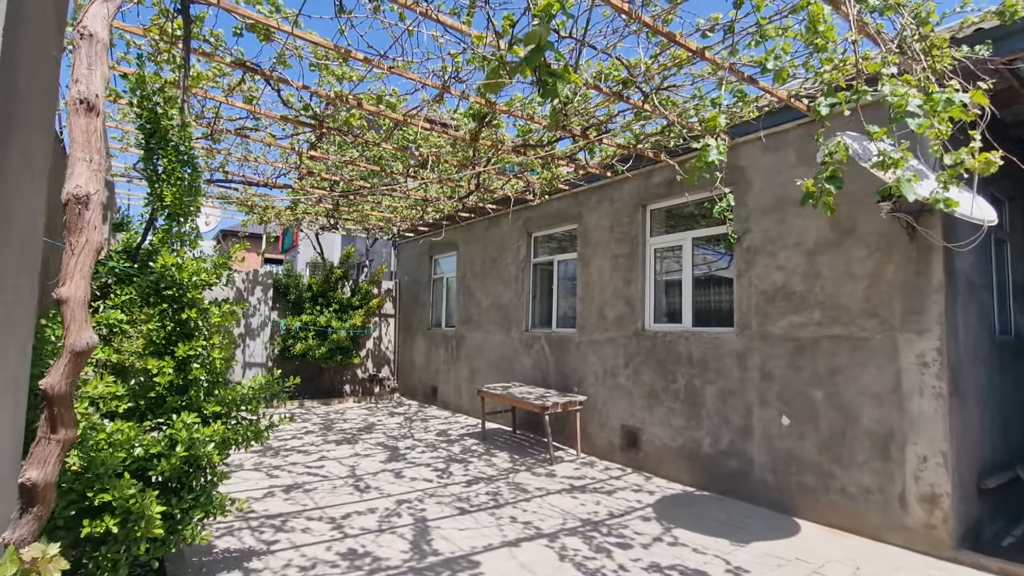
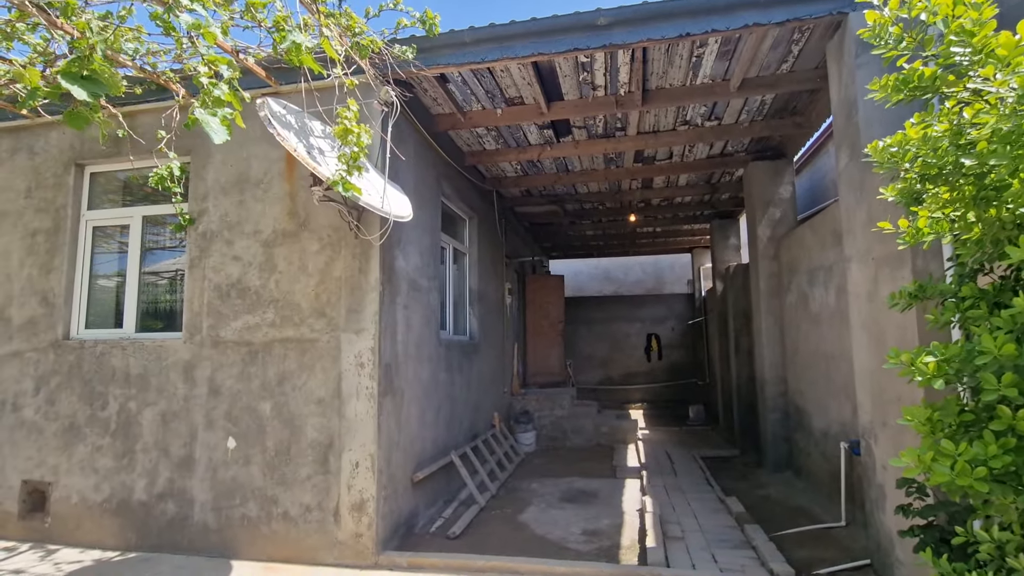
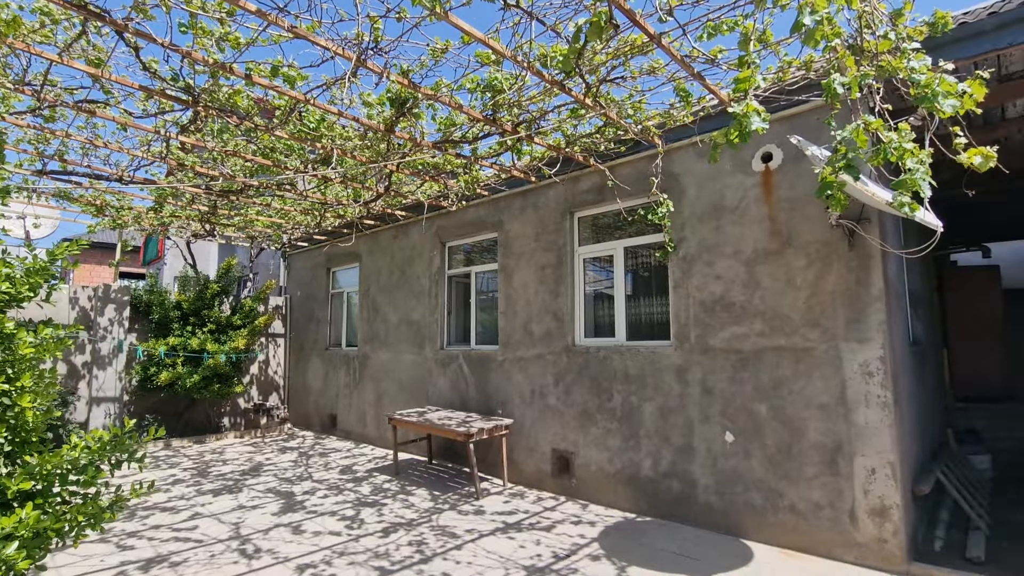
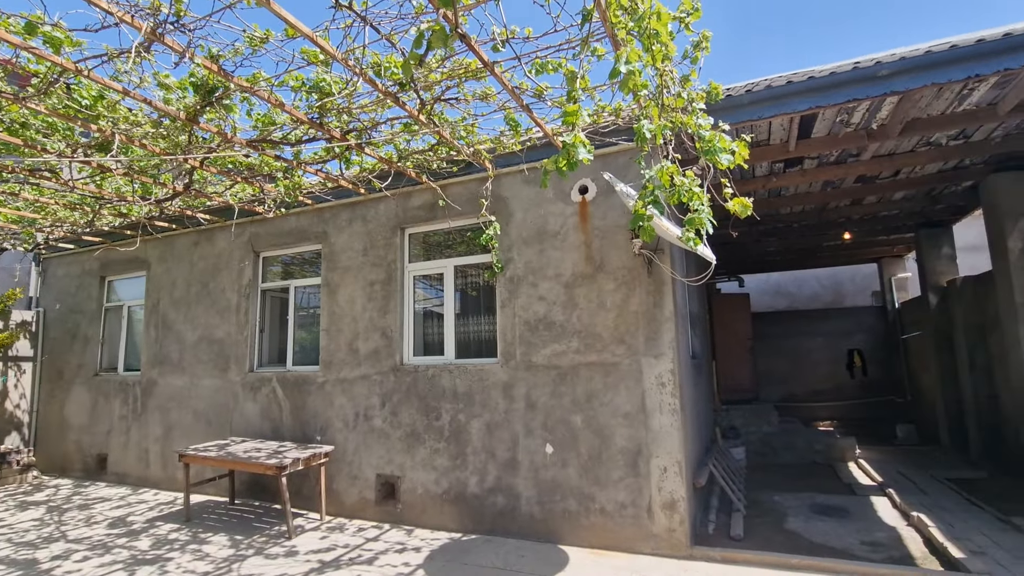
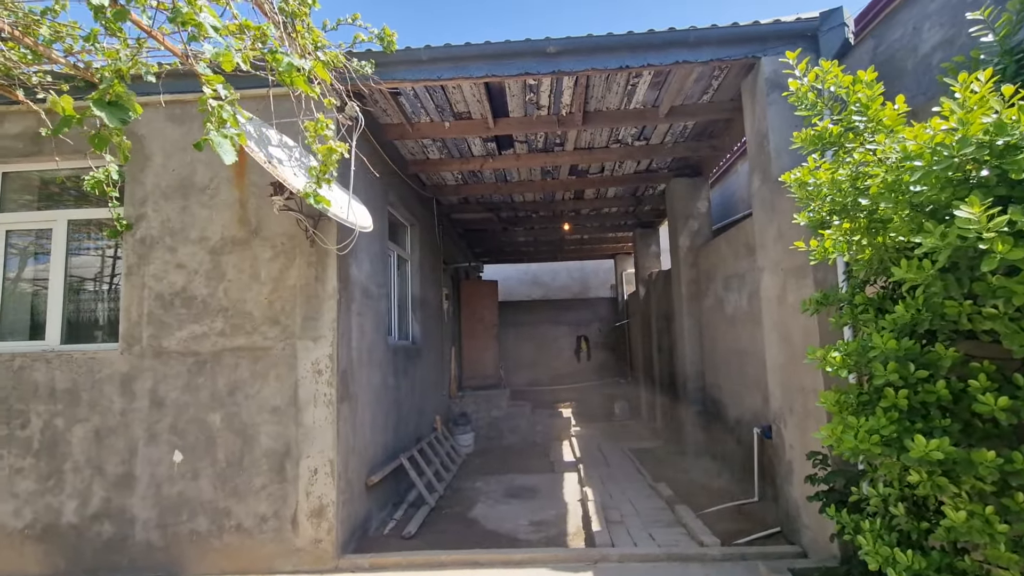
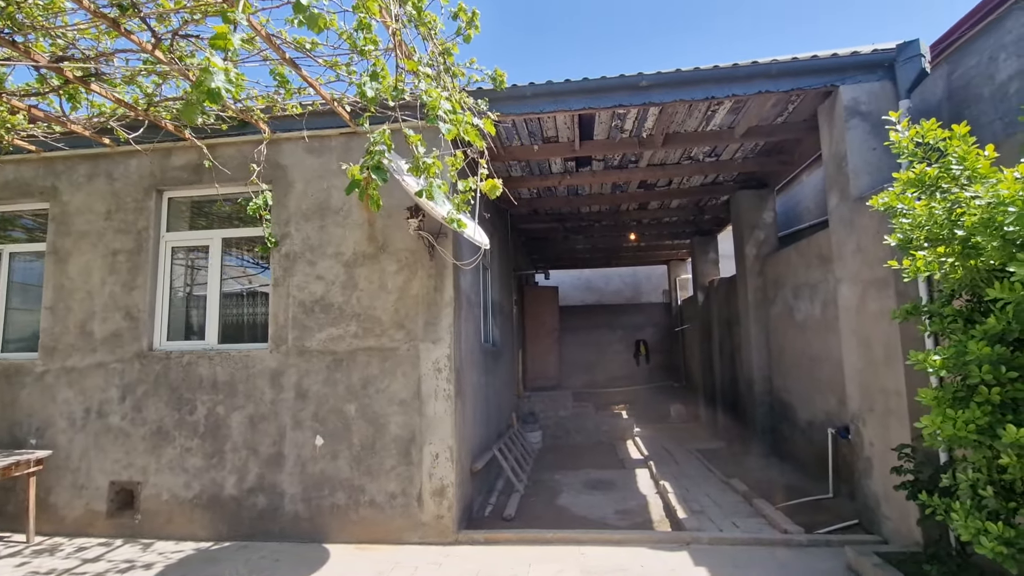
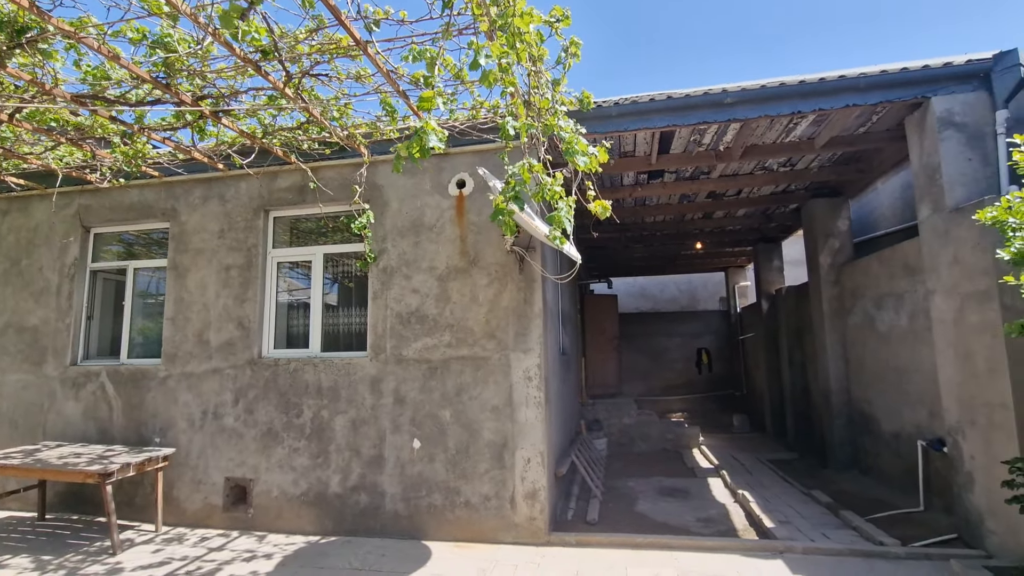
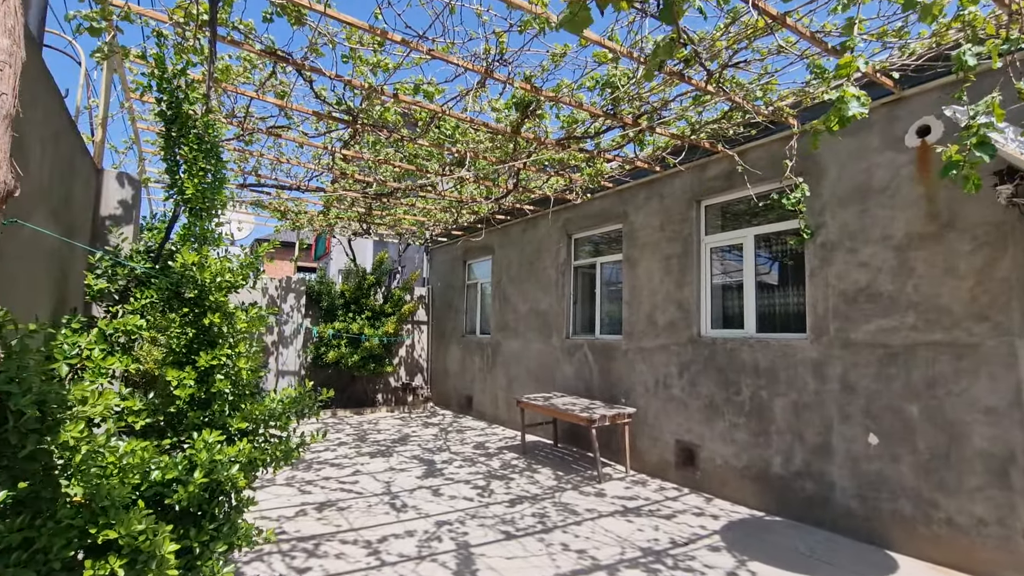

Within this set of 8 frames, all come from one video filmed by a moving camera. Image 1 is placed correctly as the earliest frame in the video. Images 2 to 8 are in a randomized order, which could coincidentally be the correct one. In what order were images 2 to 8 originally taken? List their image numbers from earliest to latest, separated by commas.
8, 3, 4, 7, 6, 5, 2
